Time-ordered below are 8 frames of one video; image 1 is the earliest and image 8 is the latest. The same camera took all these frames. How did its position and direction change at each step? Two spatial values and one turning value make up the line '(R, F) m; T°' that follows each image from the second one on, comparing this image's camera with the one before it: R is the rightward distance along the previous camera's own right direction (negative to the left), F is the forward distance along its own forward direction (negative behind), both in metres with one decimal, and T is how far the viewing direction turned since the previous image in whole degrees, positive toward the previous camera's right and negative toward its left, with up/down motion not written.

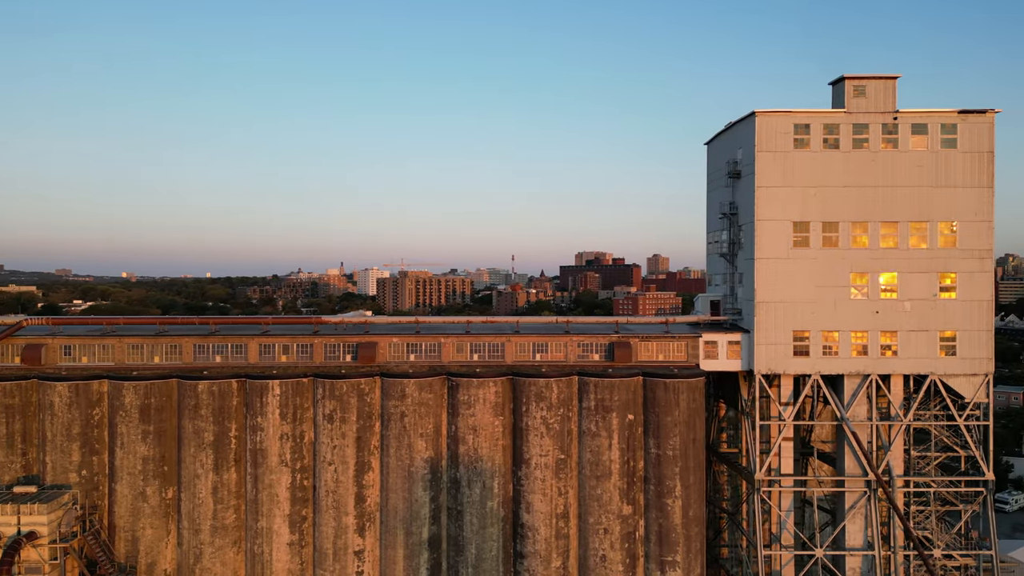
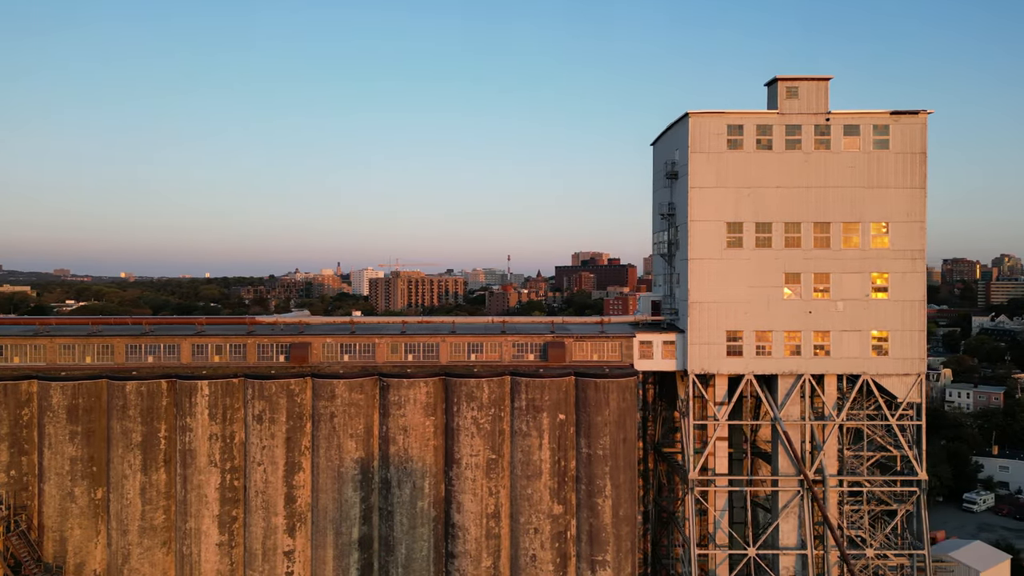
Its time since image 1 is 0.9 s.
(+8.8, -0.1) m; 0°
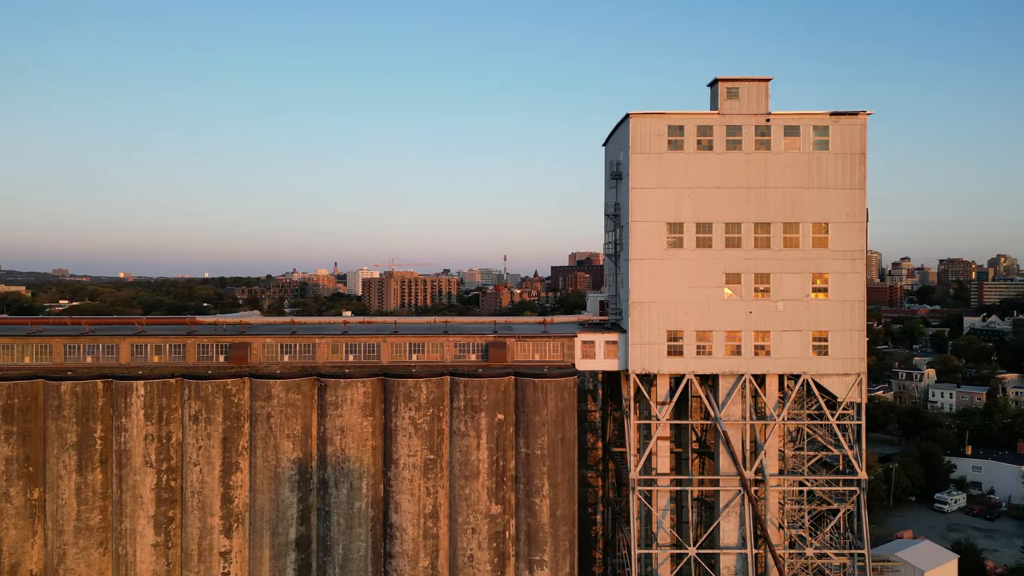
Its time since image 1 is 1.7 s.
(+7.9, 0.0) m; 0°
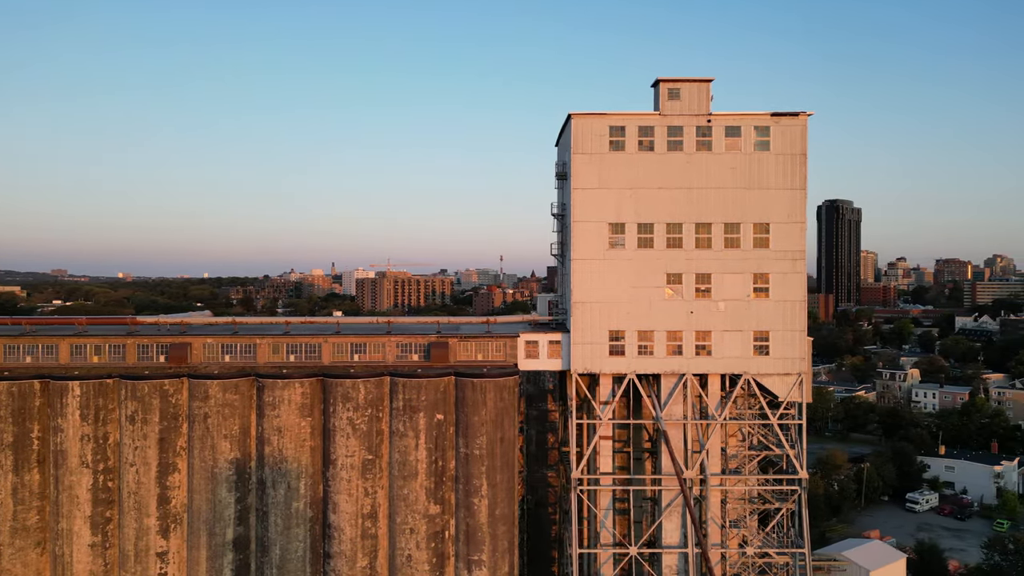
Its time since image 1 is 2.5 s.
(+7.9, 0.0) m; 0°
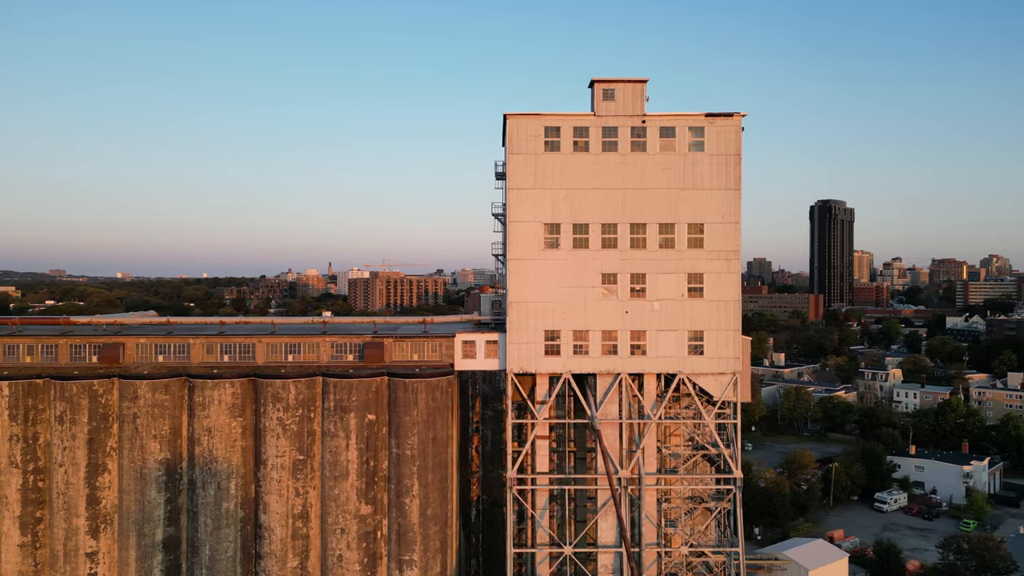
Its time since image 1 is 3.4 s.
(+8.8, 0.0) m; 0°
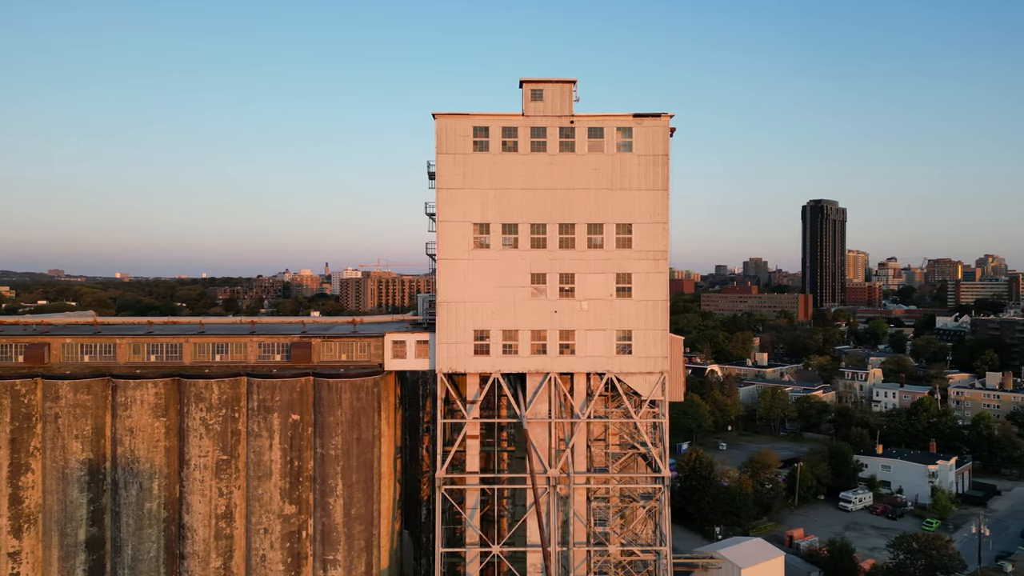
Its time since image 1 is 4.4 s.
(+9.8, 0.0) m; 0°
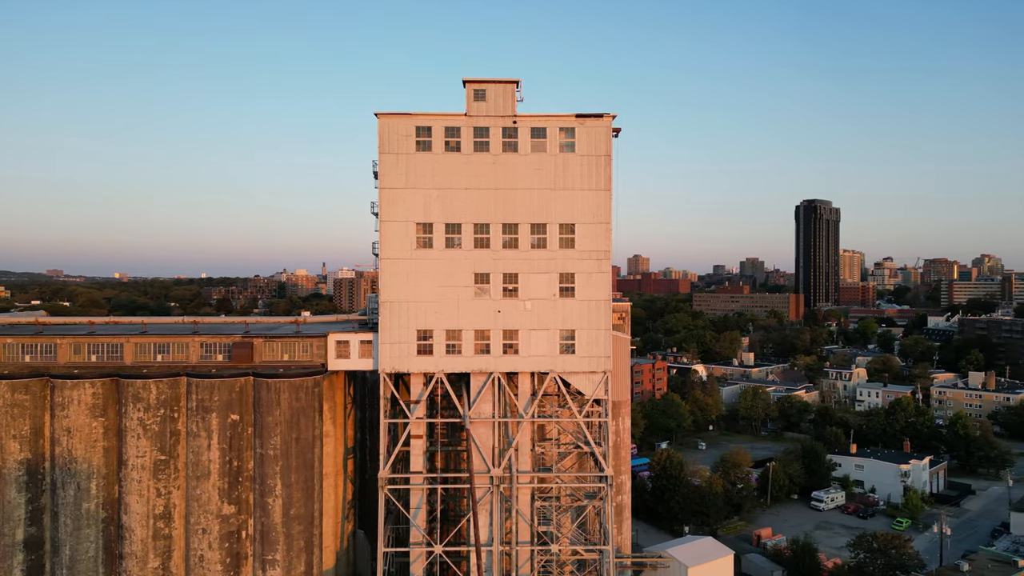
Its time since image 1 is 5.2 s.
(+7.8, 0.0) m; 0°
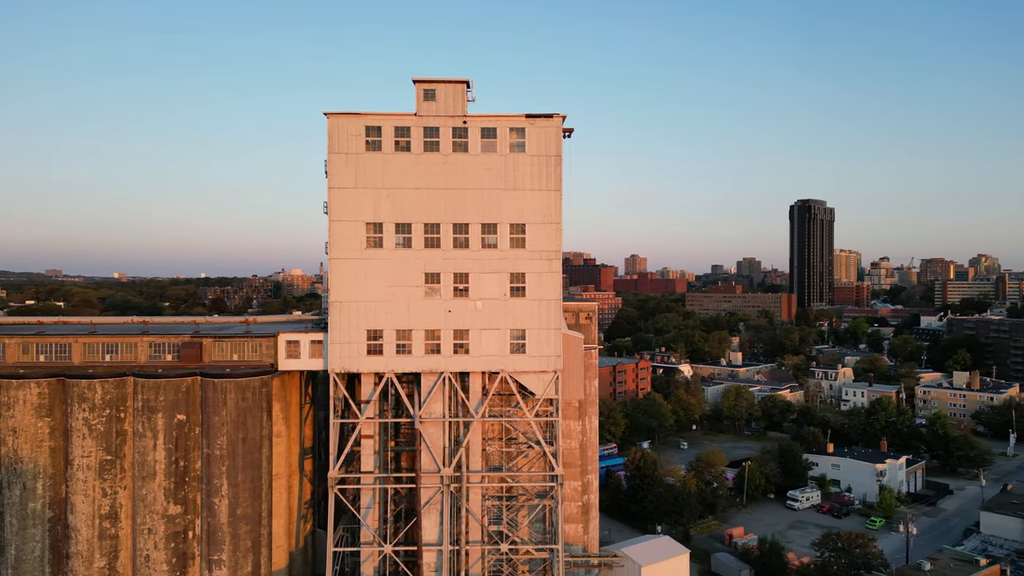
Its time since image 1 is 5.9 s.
(+6.8, 0.0) m; 0°
